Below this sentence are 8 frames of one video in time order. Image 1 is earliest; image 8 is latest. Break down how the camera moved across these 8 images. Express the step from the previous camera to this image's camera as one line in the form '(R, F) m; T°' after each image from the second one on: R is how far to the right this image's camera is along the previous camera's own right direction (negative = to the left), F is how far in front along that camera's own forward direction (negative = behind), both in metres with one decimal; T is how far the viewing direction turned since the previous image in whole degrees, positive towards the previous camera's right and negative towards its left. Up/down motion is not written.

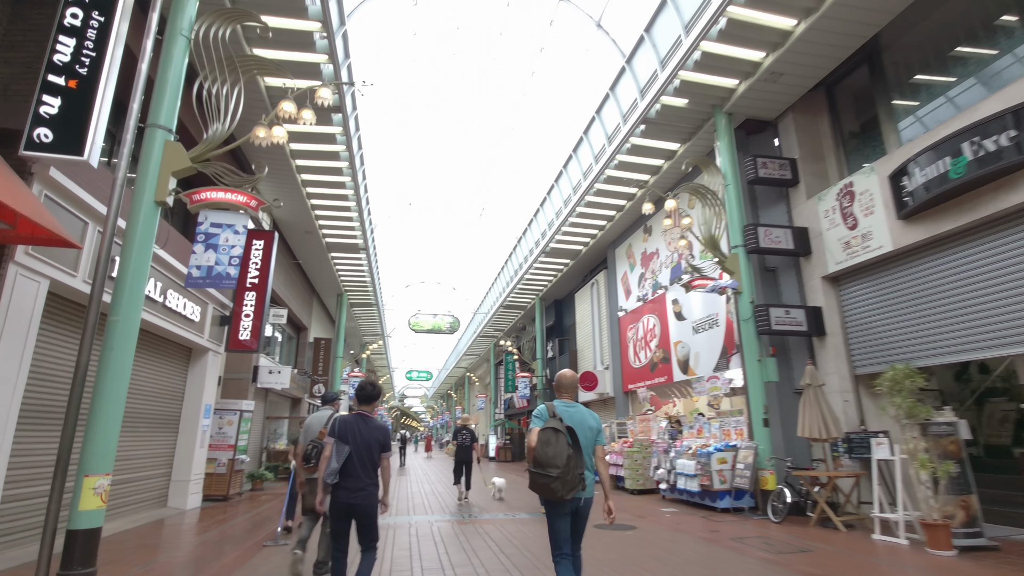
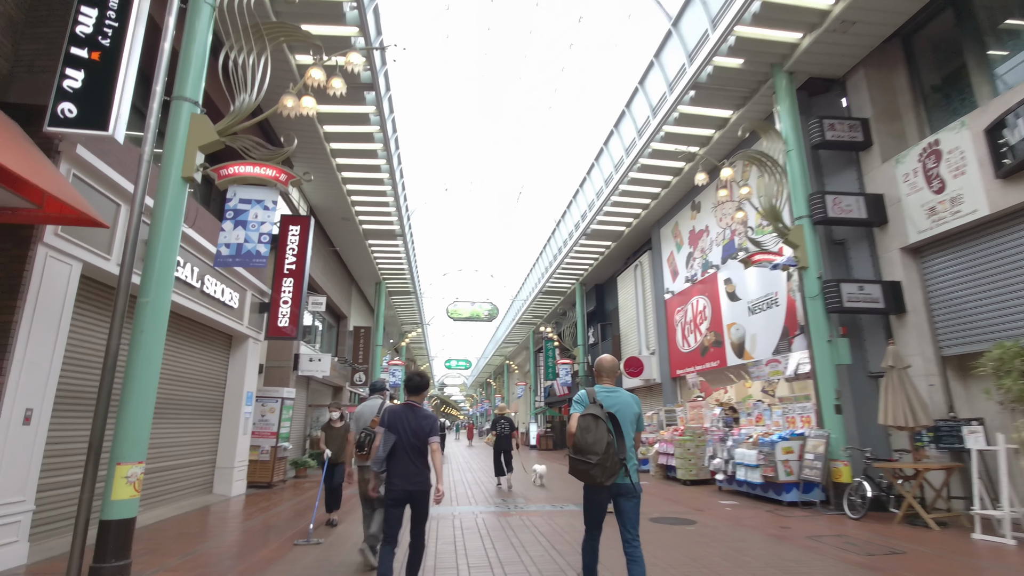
(-0.1, +0.5) m; -4°
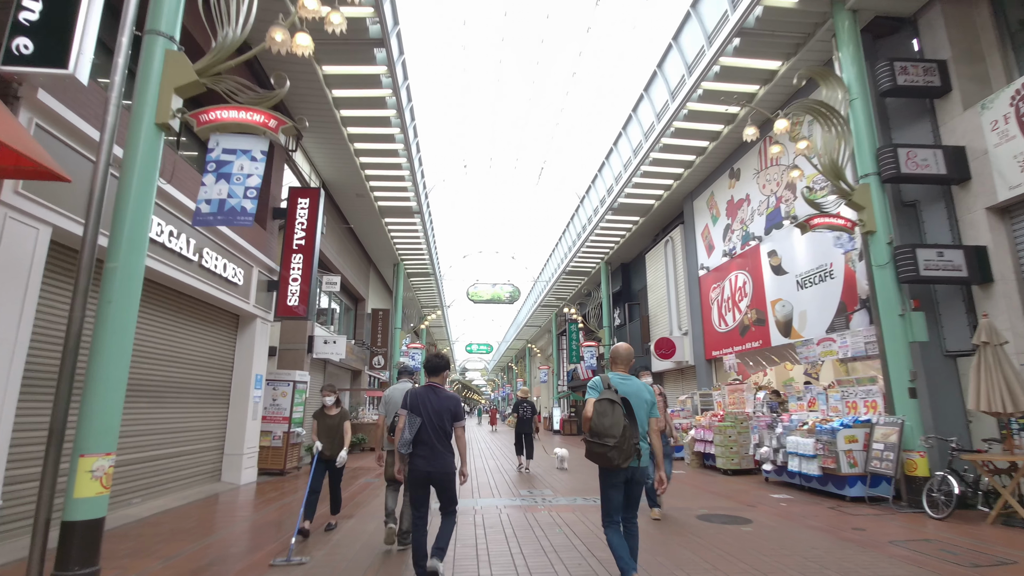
(-0.1, +0.8) m; -2°
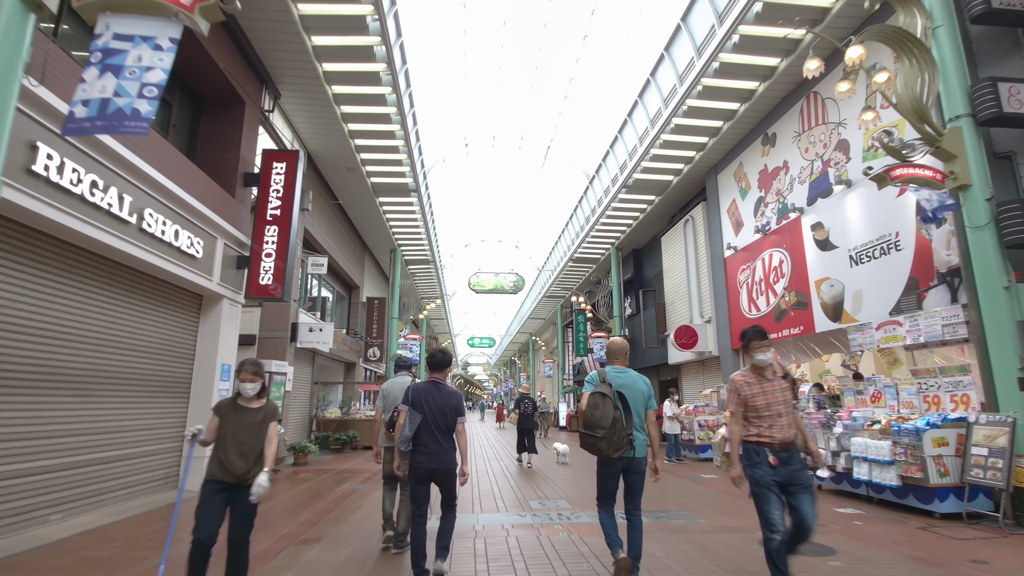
(-0.1, +1.3) m; 0°
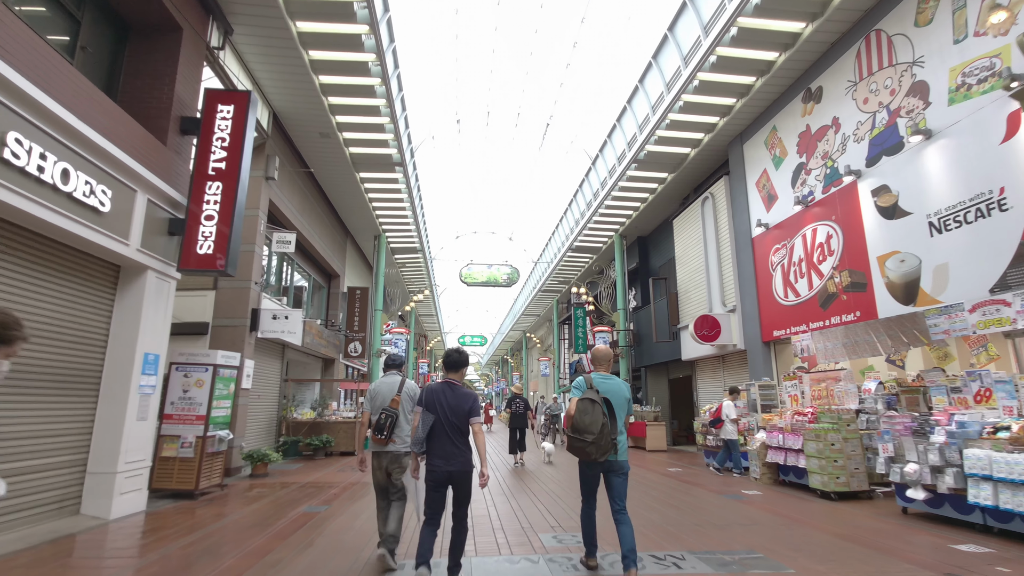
(-0.1, +1.6) m; +1°
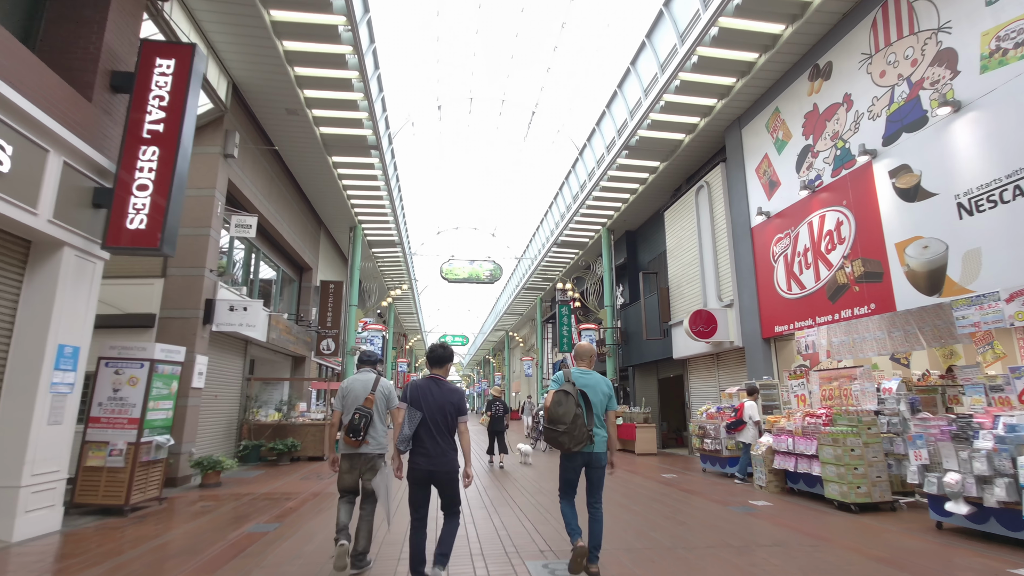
(0.0, +0.8) m; +2°
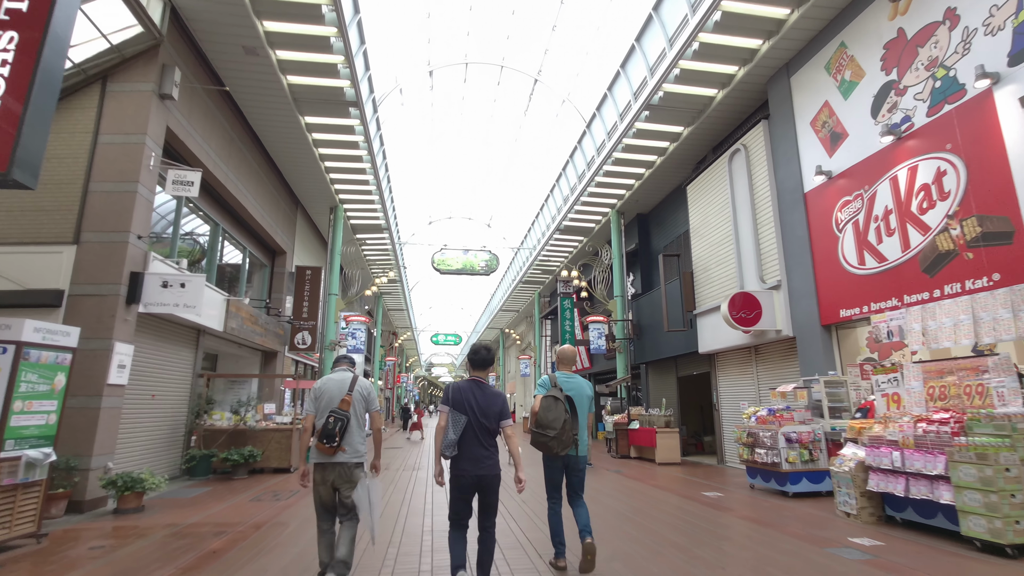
(-0.2, +1.8) m; +1°
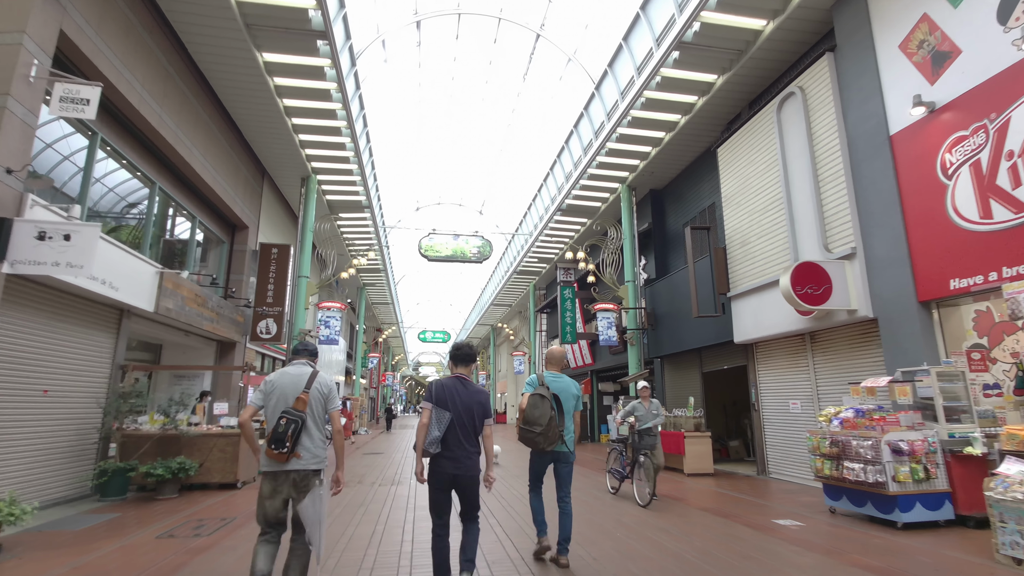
(-0.2, +1.9) m; +1°
